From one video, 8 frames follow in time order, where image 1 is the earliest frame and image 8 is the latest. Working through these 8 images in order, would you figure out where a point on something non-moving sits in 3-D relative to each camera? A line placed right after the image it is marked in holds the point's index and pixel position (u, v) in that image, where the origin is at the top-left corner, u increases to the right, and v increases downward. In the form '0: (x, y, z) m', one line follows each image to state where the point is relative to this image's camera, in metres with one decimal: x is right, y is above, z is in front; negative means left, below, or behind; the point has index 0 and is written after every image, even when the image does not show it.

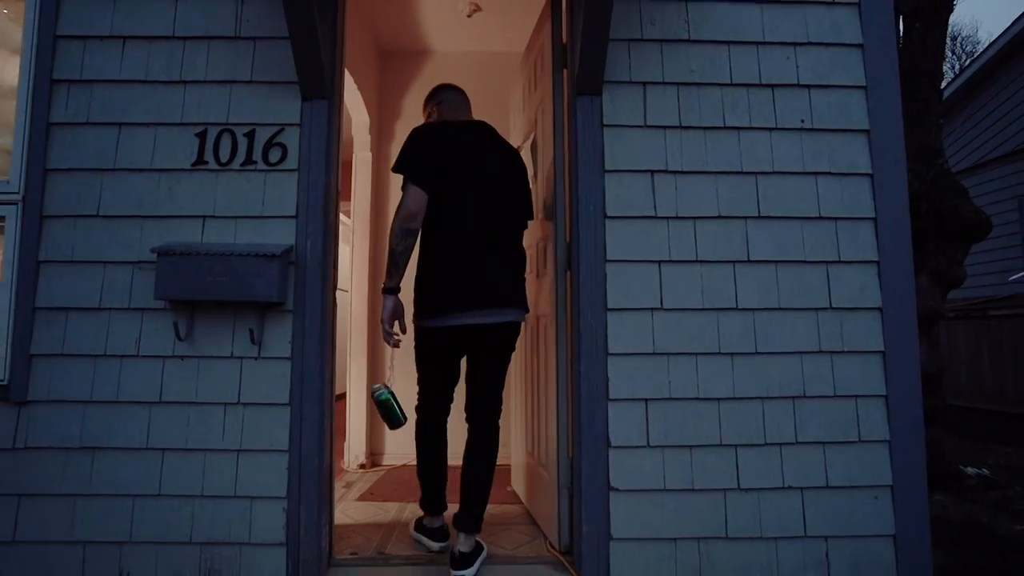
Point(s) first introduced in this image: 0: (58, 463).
0: (-1.5, -0.6, +2.2) m
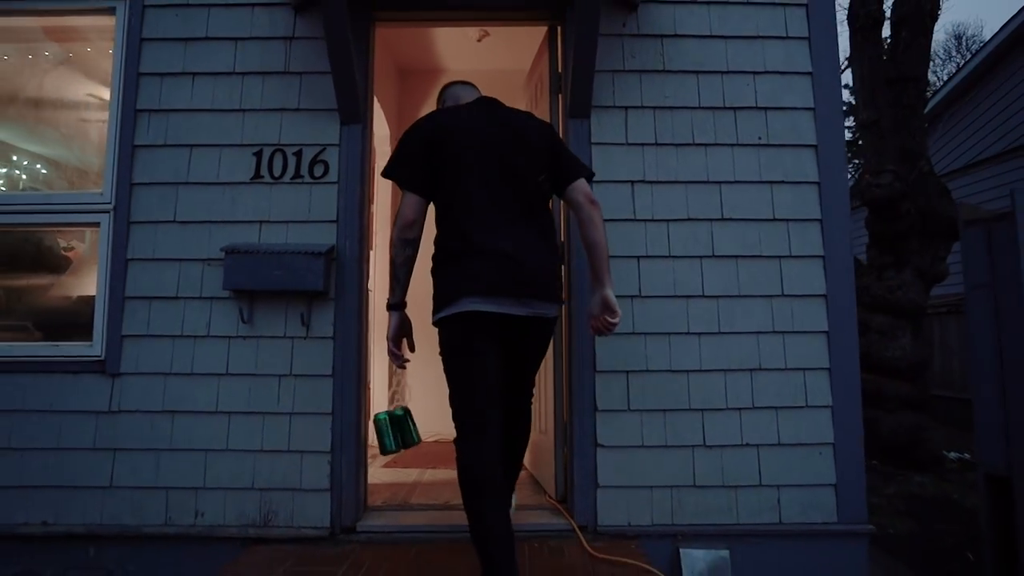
0: (-1.5, -0.5, +2.7) m
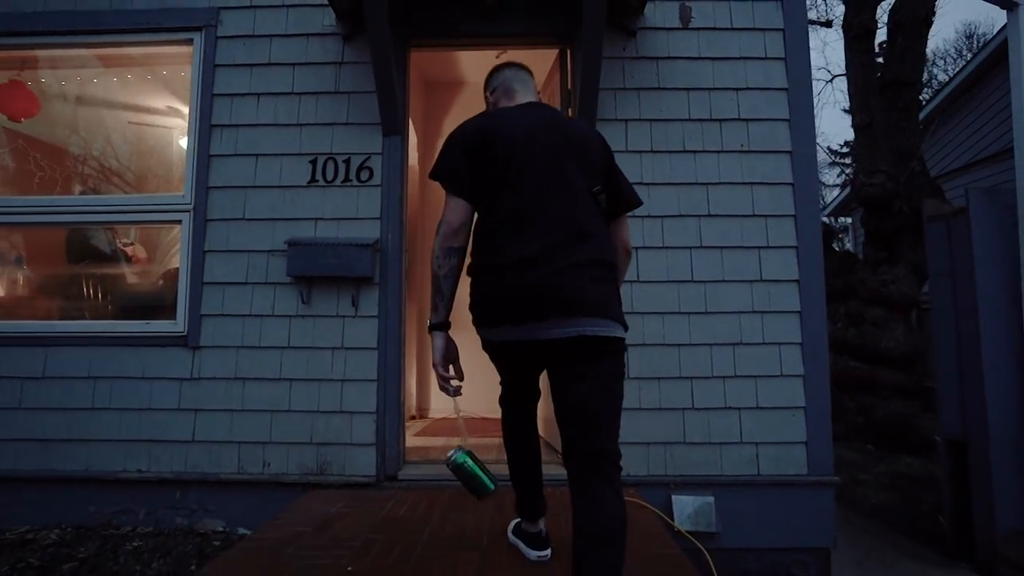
0: (-1.4, -0.5, +3.2) m
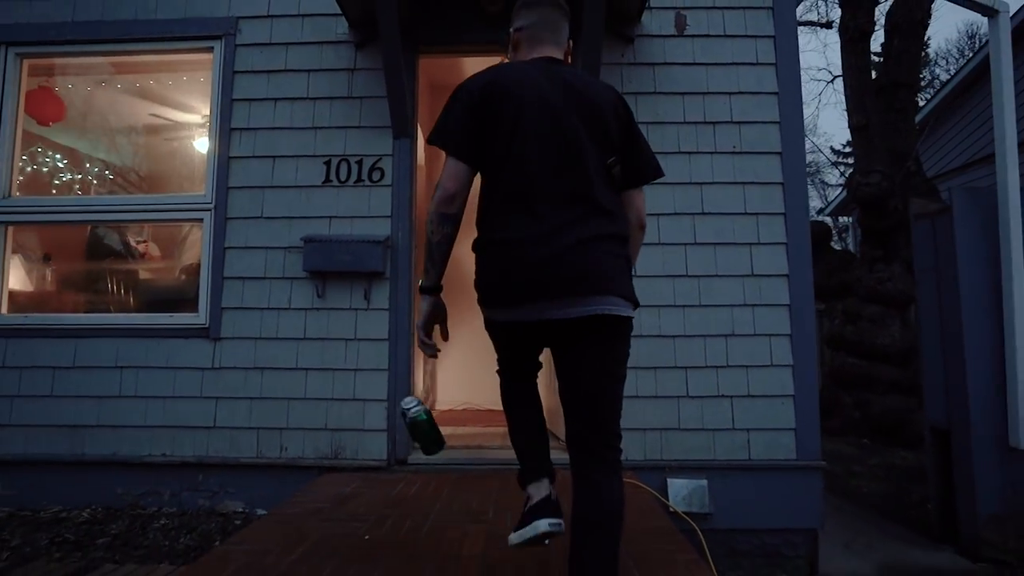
0: (-1.4, -0.4, +3.4) m
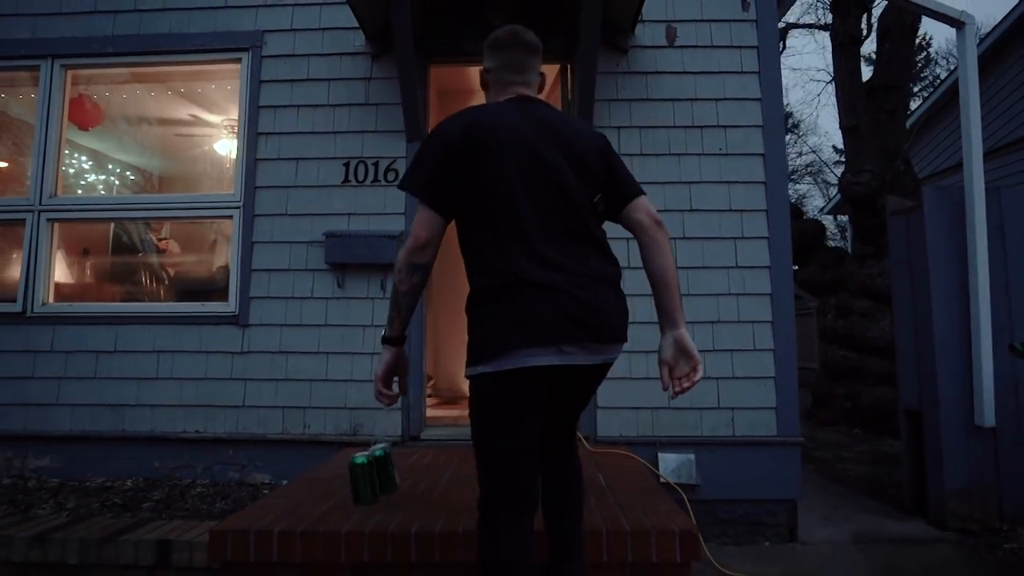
0: (-1.3, -0.4, +3.7) m
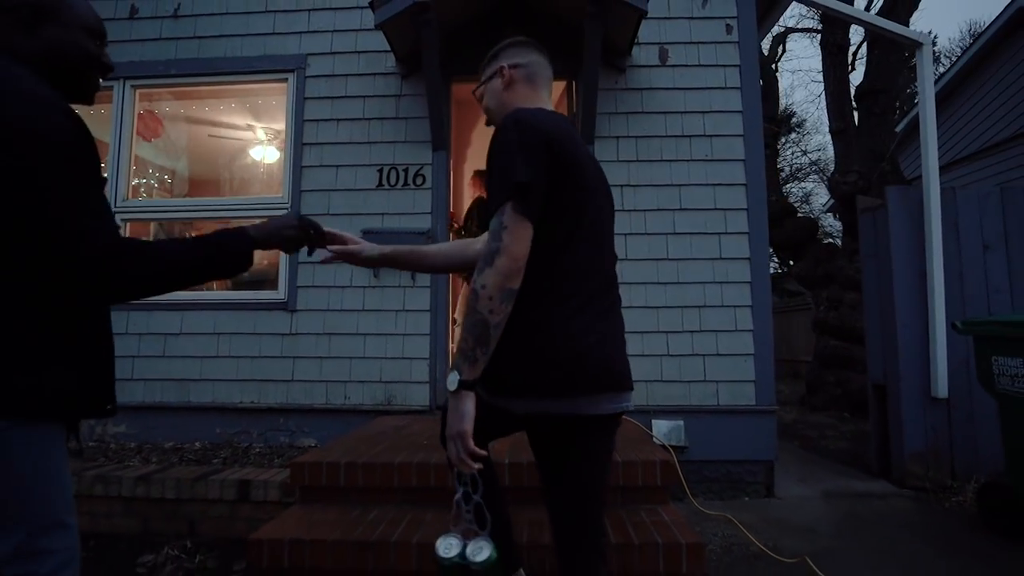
0: (-1.3, -0.3, +4.3) m
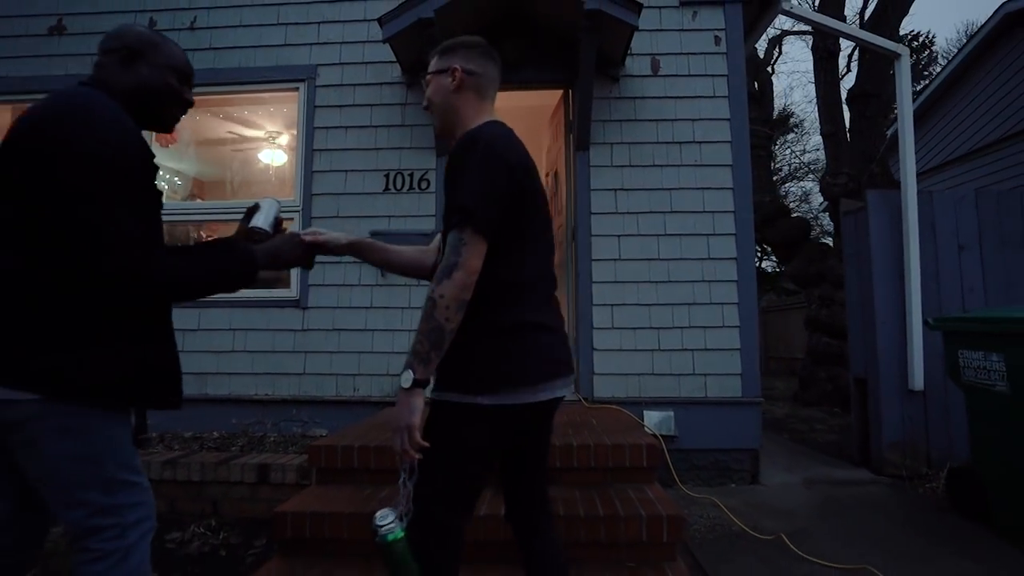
0: (-1.3, -0.3, +4.6) m
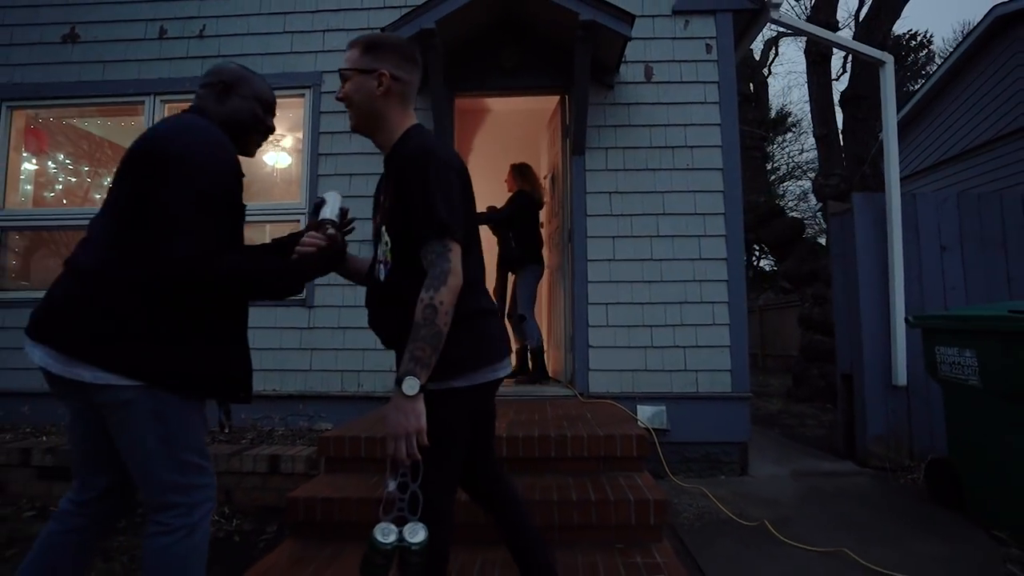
0: (-1.3, -0.3, +4.7) m
